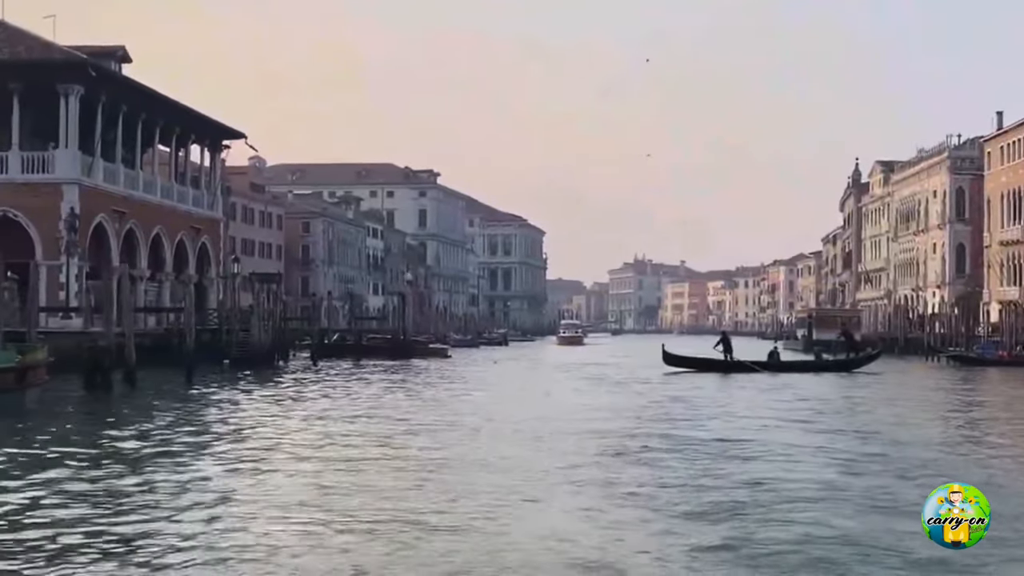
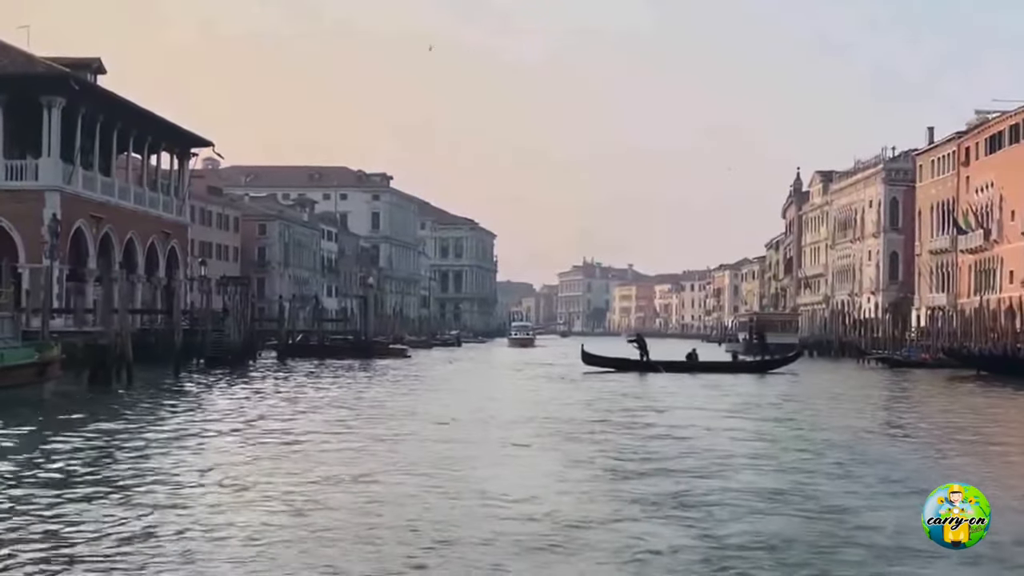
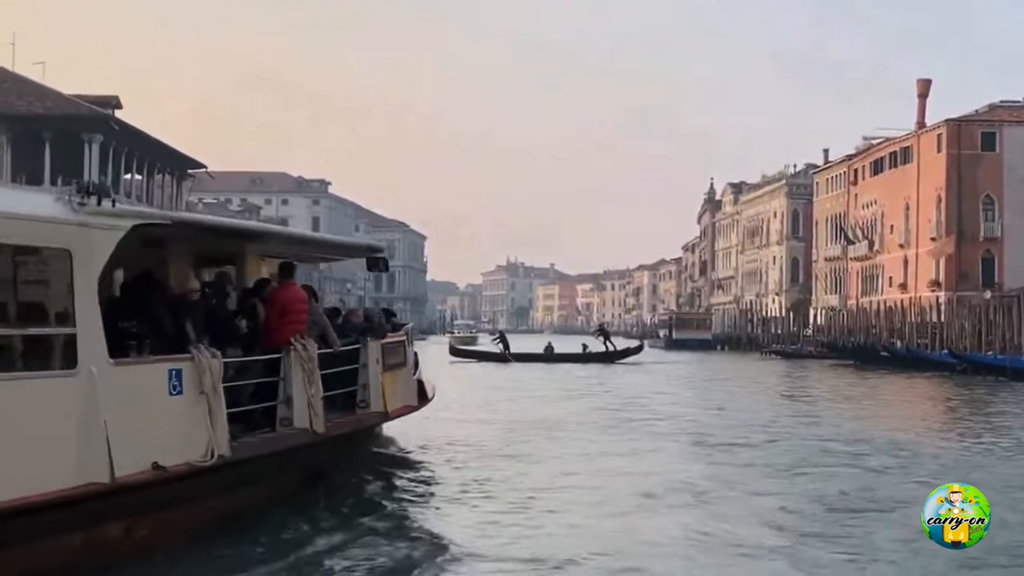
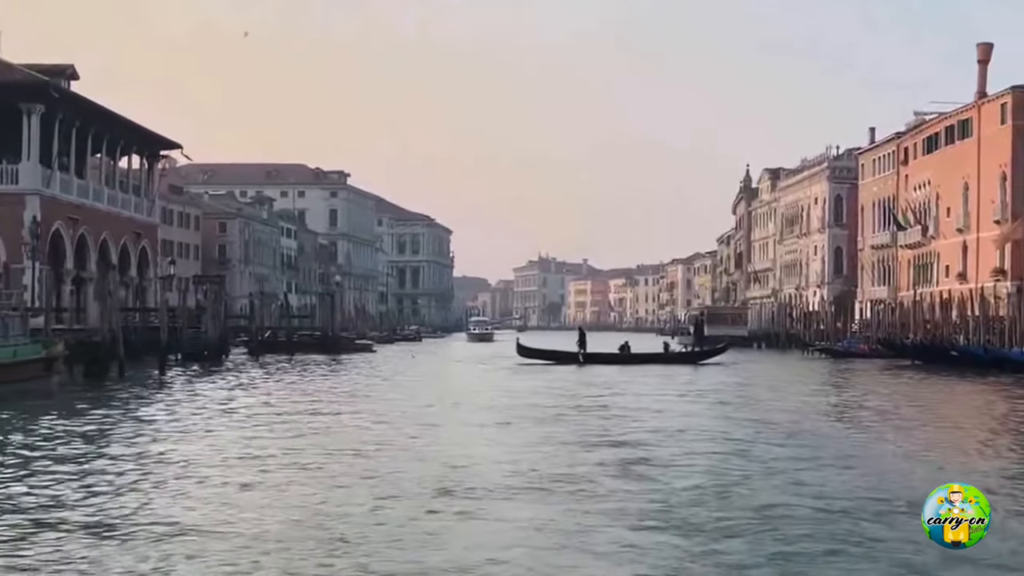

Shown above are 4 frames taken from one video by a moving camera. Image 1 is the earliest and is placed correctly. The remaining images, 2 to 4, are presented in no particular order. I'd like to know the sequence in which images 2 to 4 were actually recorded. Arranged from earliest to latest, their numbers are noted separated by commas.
2, 4, 3
